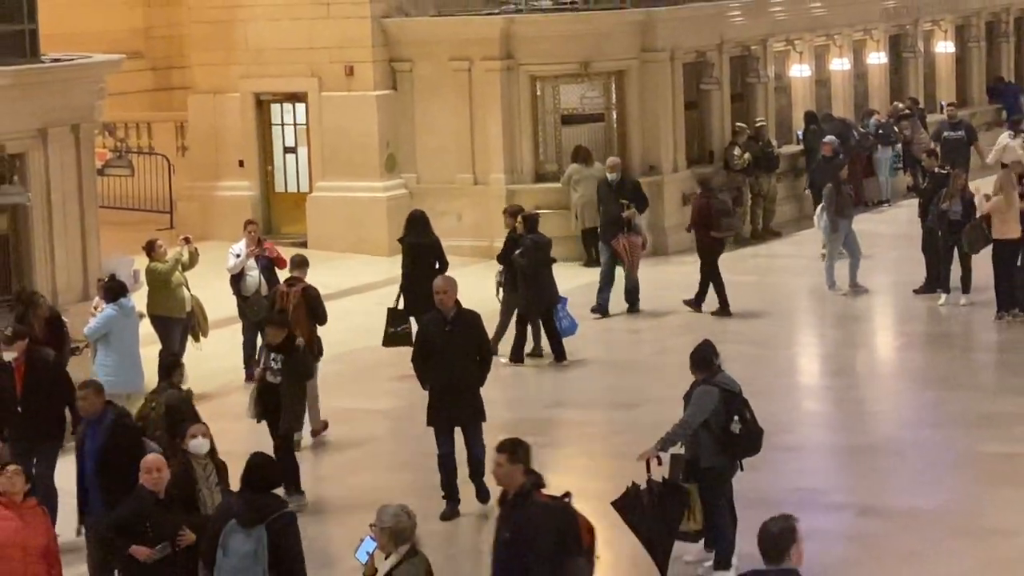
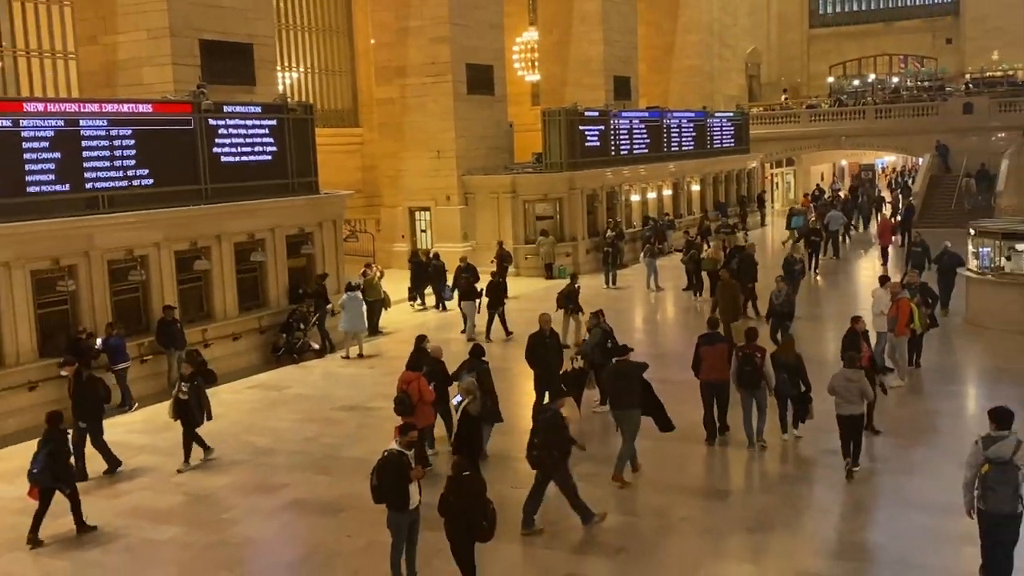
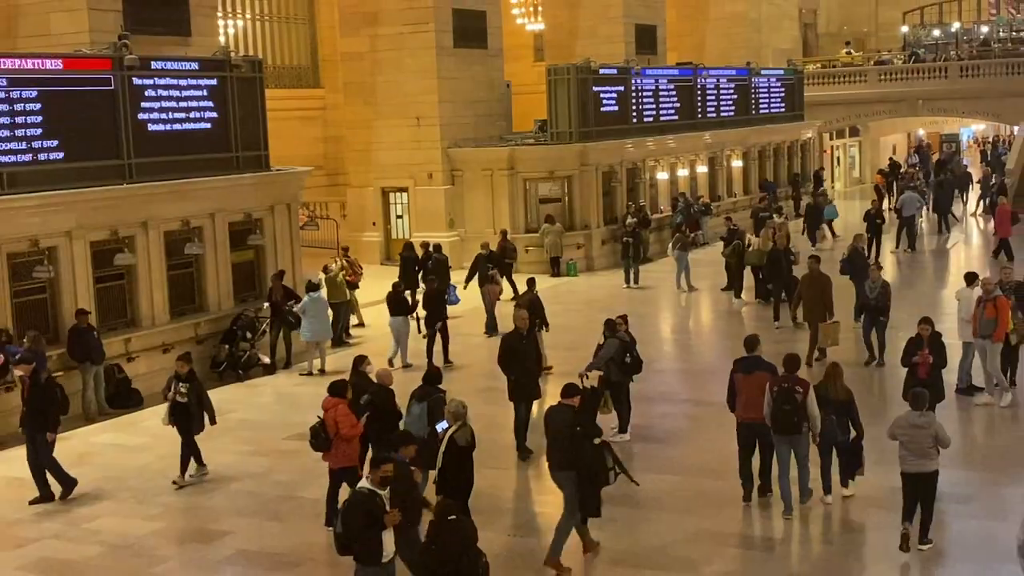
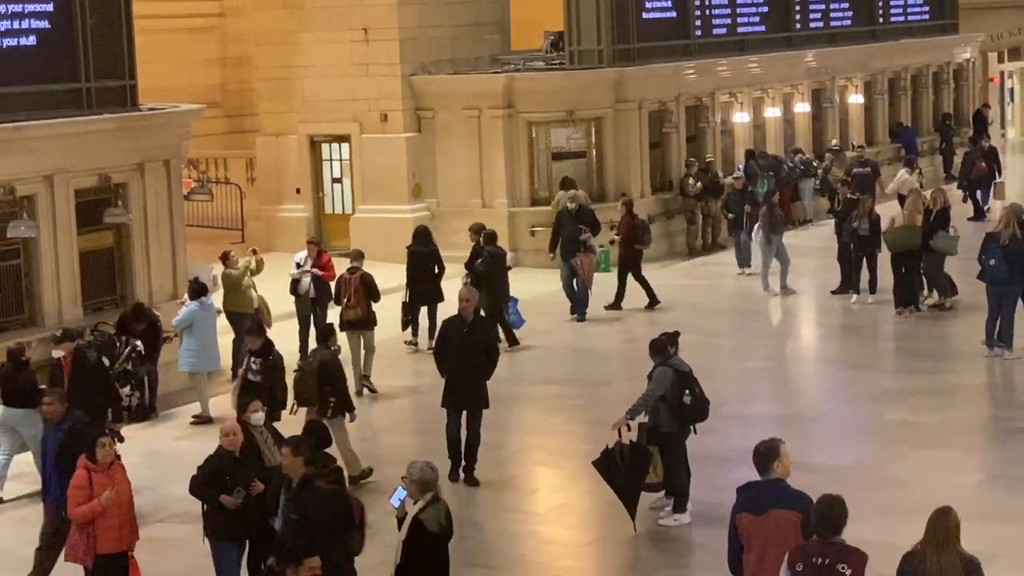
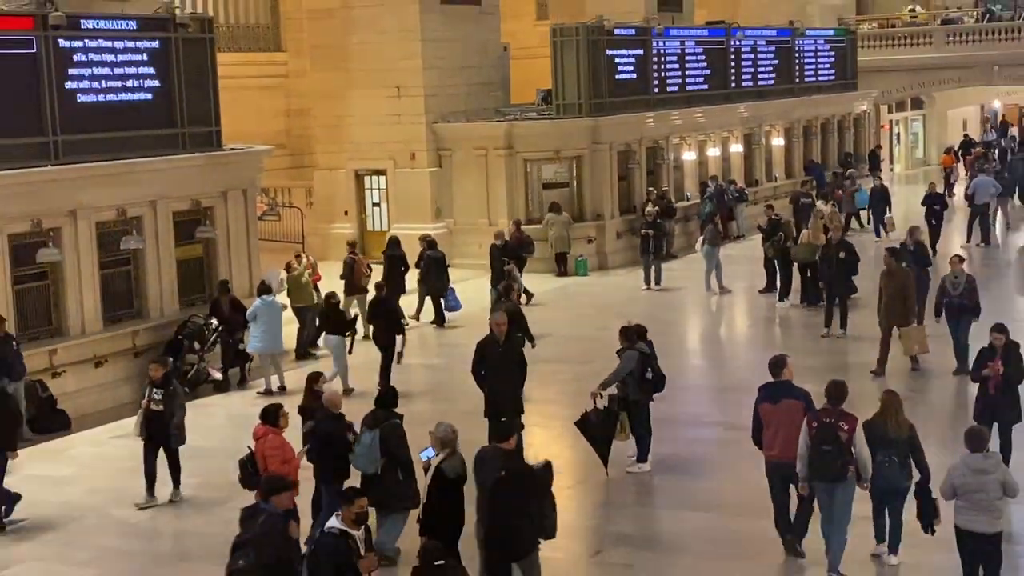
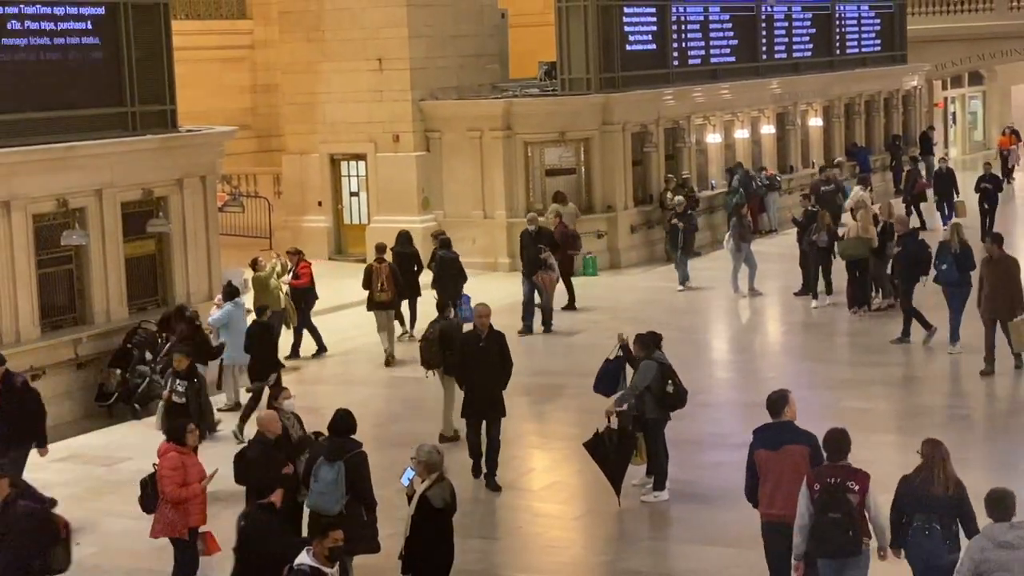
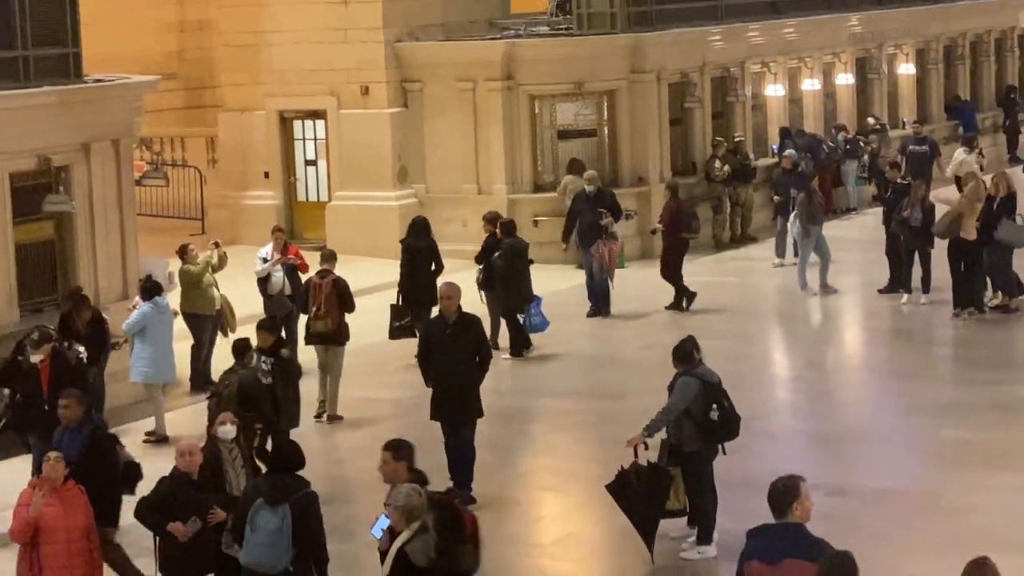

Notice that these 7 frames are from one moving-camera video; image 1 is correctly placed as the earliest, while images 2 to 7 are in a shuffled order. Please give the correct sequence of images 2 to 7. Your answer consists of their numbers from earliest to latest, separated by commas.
7, 4, 6, 5, 3, 2
